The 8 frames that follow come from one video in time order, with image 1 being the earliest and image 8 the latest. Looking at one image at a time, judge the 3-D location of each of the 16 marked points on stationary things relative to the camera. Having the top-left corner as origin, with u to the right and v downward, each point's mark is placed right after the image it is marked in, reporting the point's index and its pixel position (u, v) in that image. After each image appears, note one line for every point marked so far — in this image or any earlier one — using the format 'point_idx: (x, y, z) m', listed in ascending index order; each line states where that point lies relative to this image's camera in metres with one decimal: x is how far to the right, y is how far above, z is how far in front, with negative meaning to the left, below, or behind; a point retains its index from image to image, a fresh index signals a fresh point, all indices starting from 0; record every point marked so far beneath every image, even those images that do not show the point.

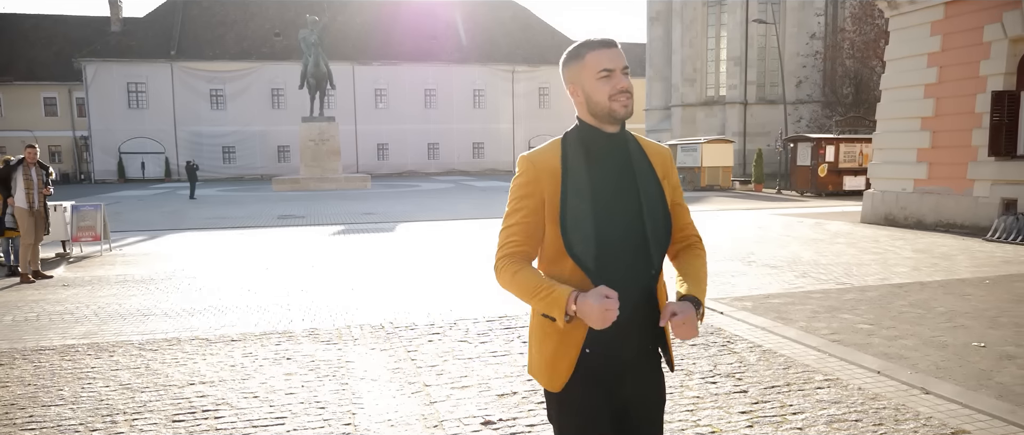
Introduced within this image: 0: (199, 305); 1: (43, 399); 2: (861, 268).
0: (-3.6, -1.0, +7.9) m
1: (-3.3, -1.2, +5.0) m
2: (+4.6, -0.7, +9.4) m
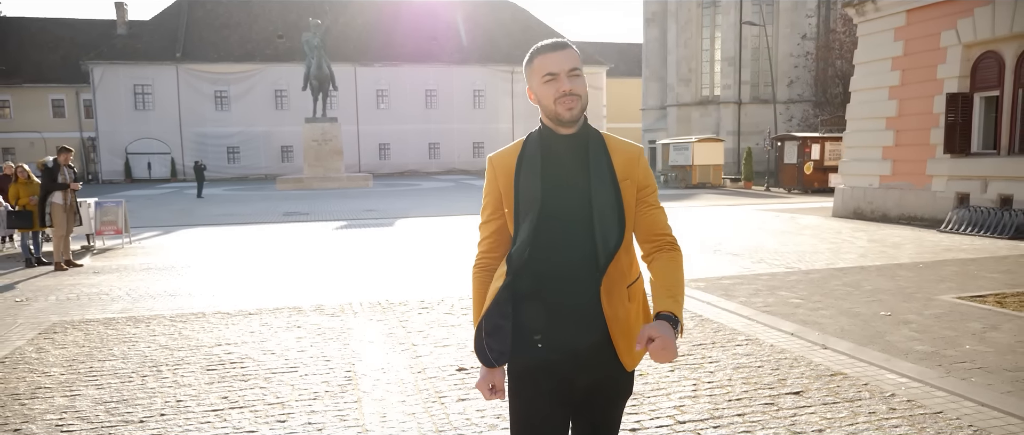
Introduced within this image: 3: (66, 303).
0: (-3.8, -0.9, +8.9) m
1: (-3.5, -1.1, +6.0) m
2: (+4.4, -0.6, +10.3) m
3: (-5.1, -1.0, +8.1) m
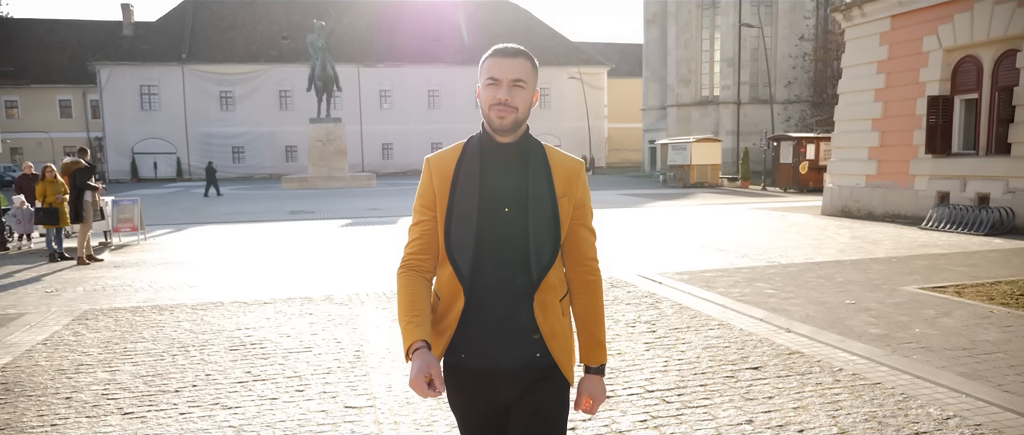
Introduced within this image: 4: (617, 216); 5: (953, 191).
0: (-3.8, -0.9, +9.5) m
1: (-3.5, -1.1, +6.6) m
2: (+4.4, -0.5, +10.9) m
3: (-5.2, -0.9, +8.7) m
4: (+2.9, +0.1, +19.3) m
5: (+8.6, +0.5, +13.8) m
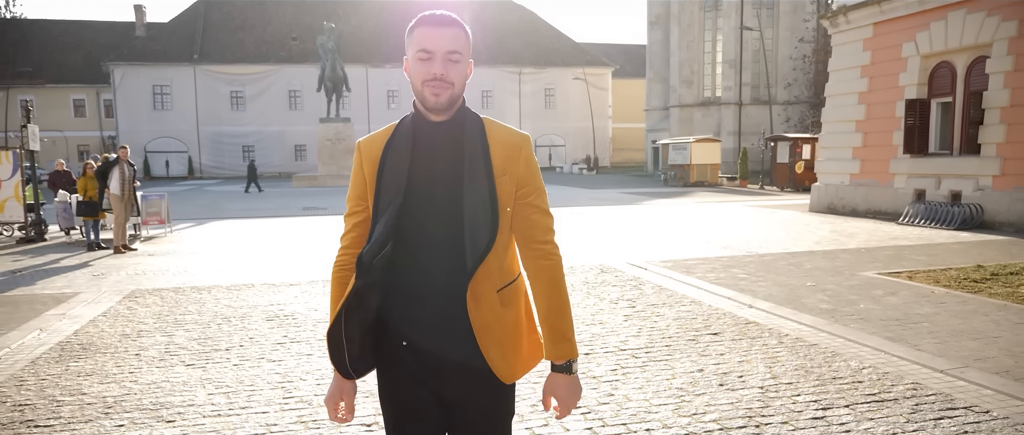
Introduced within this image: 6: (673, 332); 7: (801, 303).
0: (-3.8, -0.7, +10.5) m
1: (-3.6, -1.0, +7.5) m
2: (+4.4, -0.4, +11.8) m
3: (-5.2, -0.8, +9.7) m
4: (+3.0, +0.2, +20.2) m
5: (+8.6, +0.6, +14.6) m
6: (+1.4, -1.0, +6.2) m
7: (+2.9, -0.9, +7.2) m
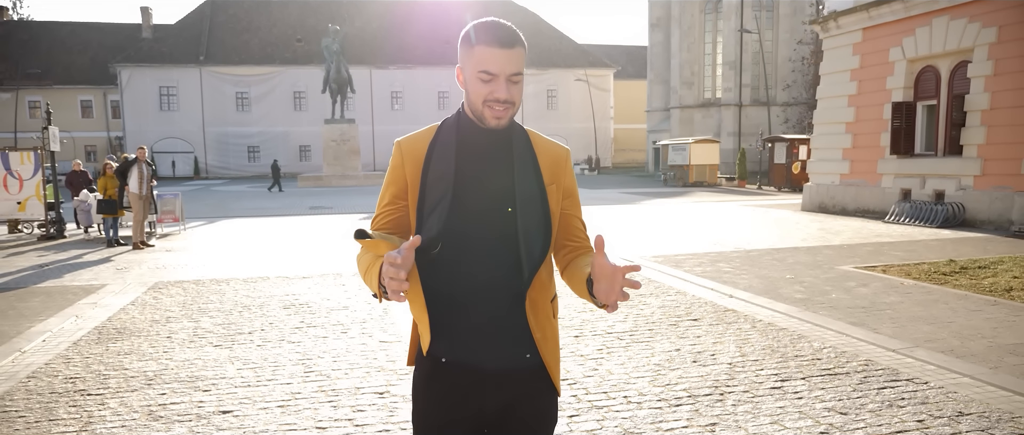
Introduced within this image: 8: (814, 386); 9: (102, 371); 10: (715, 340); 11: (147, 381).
0: (-3.8, -0.7, +11.1) m
1: (-3.6, -0.9, +8.1) m
2: (+4.4, -0.4, +12.4) m
3: (-5.2, -0.8, +10.3) m
4: (+3.0, +0.2, +20.8) m
5: (+8.6, +0.6, +15.2) m
6: (+1.4, -1.0, +6.7) m
7: (+2.9, -0.8, +7.7) m
8: (+2.0, -1.1, +4.8) m
9: (-3.2, -1.2, +5.4) m
10: (+1.7, -1.0, +5.9) m
11: (-2.6, -1.2, +5.1) m
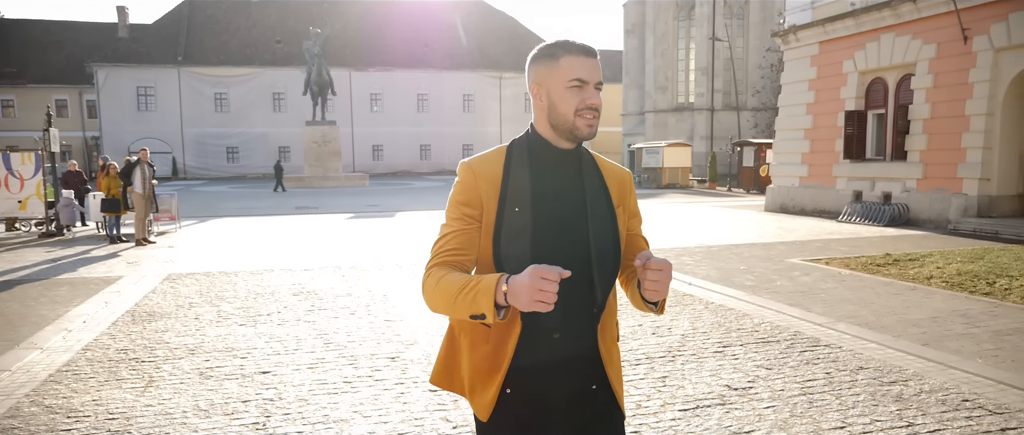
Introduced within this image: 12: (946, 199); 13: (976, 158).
0: (-4.1, -0.7, +11.9) m
1: (-3.8, -0.9, +9.0) m
2: (+4.1, -0.4, +13.5) m
3: (-5.4, -0.7, +11.1) m
4: (+2.4, +0.2, +21.9) m
5: (+8.2, +0.6, +16.4) m
6: (+1.2, -0.9, +7.7) m
7: (+2.7, -0.8, +8.8) m
8: (+1.9, -1.1, +5.8) m
9: (-3.3, -1.1, +6.3) m
10: (+1.6, -1.0, +6.9) m
11: (-2.7, -1.1, +6.0) m
12: (+9.1, +0.4, +14.8) m
13: (+9.3, +1.2, +14.2) m
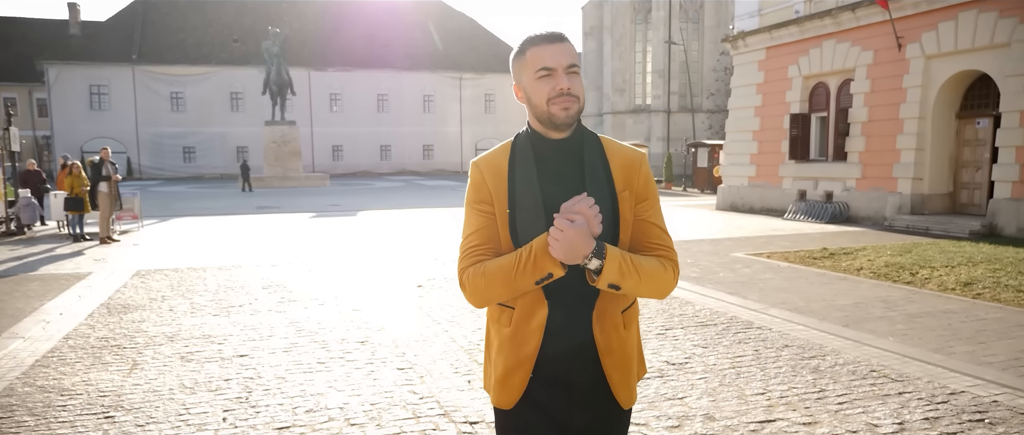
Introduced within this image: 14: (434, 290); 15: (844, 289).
0: (-4.8, -0.6, +12.2) m
1: (-4.3, -0.9, +9.3) m
2: (+3.3, -0.3, +14.2) m
3: (-6.1, -0.7, +11.3) m
4: (+1.2, +0.2, +22.5) m
5: (+7.3, +0.7, +17.3) m
6: (+0.8, -0.9, +8.3) m
7: (+2.2, -0.7, +9.4) m
8: (+1.6, -1.0, +6.4) m
9: (-3.6, -1.1, +6.6) m
10: (+1.2, -0.9, +7.5) m
11: (-3.1, -1.1, +6.4) m
12: (+8.3, +0.4, +15.8) m
13: (+8.5, +1.3, +15.1) m
14: (-1.0, -0.9, +8.6) m
15: (+4.0, -0.8, +8.4) m
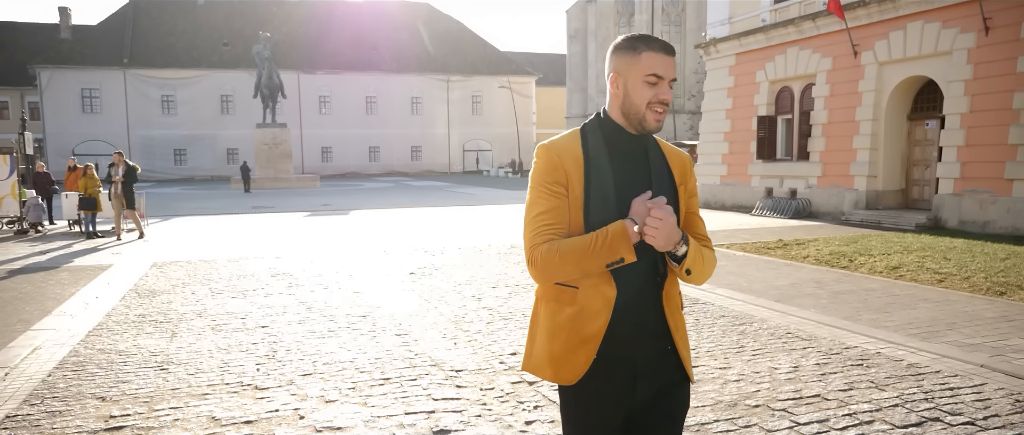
0: (-5.1, -0.6, +13.2) m
1: (-4.5, -0.8, +10.3) m
2: (+3.0, -0.2, +15.3) m
3: (-6.3, -0.7, +12.3) m
4: (+0.7, +0.3, +23.6) m
5: (+6.9, +0.8, +18.5) m
6: (+0.5, -0.8, +9.4) m
7: (+2.0, -0.7, +10.5) m
8: (+1.4, -0.9, +7.5) m
9: (-3.8, -1.0, +7.6) m
10: (+1.0, -0.8, +8.6) m
11: (-3.3, -1.0, +7.4) m
12: (+7.9, +0.6, +17.0) m
13: (+8.2, +1.4, +16.4) m
14: (-1.2, -0.8, +9.7) m
15: (+3.7, -0.7, +9.5) m
